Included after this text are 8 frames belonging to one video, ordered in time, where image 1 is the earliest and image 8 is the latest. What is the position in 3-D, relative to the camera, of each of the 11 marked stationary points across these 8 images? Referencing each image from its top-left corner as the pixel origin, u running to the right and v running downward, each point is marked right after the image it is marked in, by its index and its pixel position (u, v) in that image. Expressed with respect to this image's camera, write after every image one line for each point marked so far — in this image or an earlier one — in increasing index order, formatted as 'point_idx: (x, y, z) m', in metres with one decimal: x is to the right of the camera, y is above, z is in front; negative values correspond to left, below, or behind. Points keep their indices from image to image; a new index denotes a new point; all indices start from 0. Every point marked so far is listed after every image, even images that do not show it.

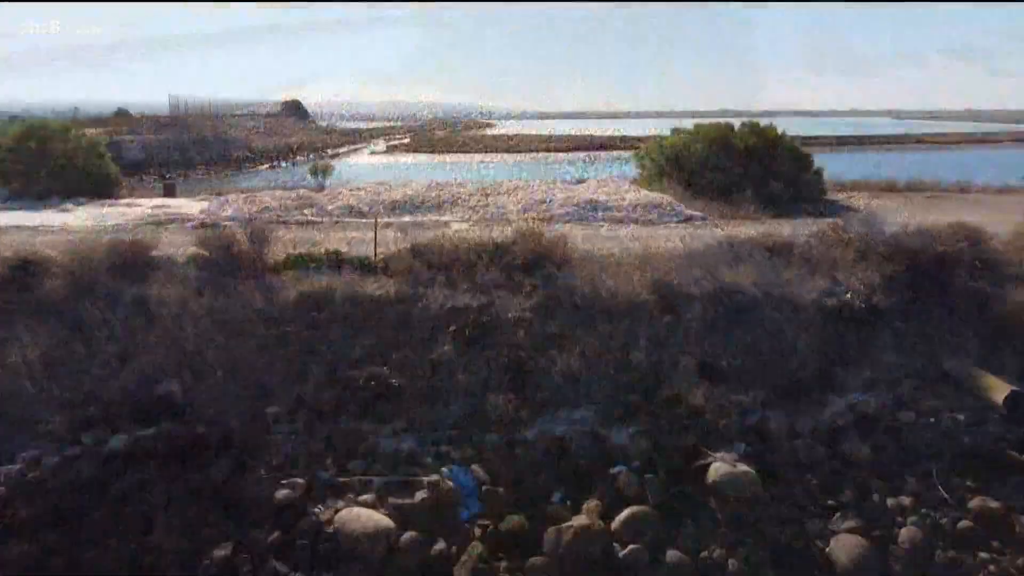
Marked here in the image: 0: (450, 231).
0: (-1.2, +1.1, +16.9) m
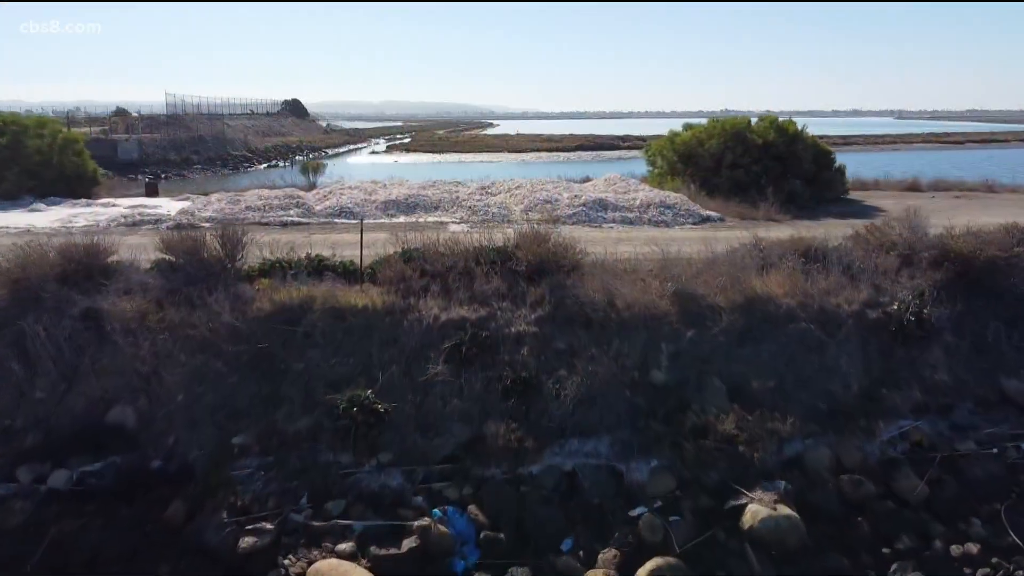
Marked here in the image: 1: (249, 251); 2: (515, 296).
0: (-1.2, +1.0, +15.4) m
1: (-4.0, +0.6, +12.8) m
2: (0.0, -0.1, +11.6) m
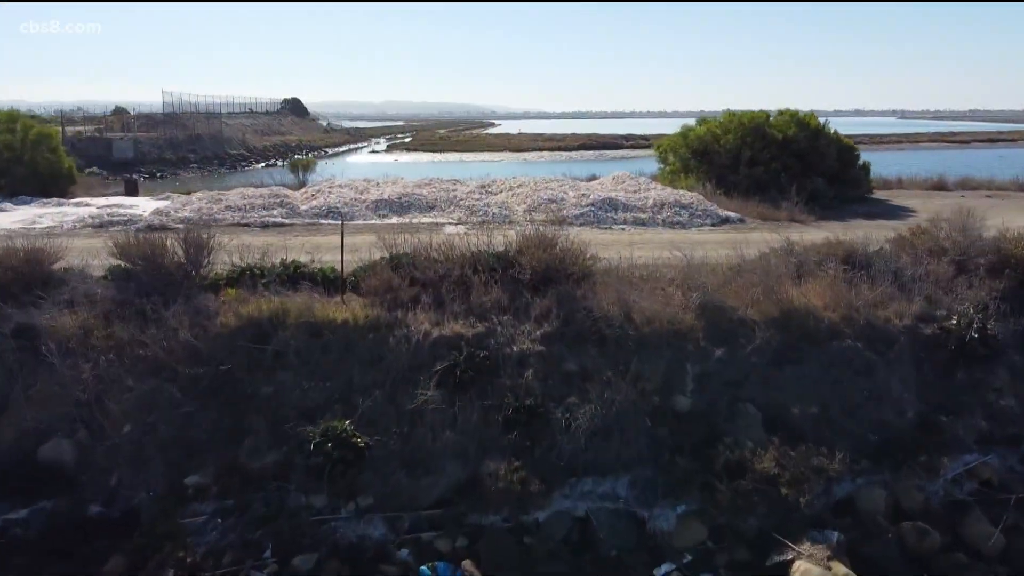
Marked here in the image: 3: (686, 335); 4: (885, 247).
0: (-1.2, +0.8, +13.9) m
1: (-4.0, +0.4, +11.3) m
2: (+0.1, -0.3, +10.1) m
3: (+2.0, -0.5, +9.9) m
4: (+5.3, +0.6, +11.9) m
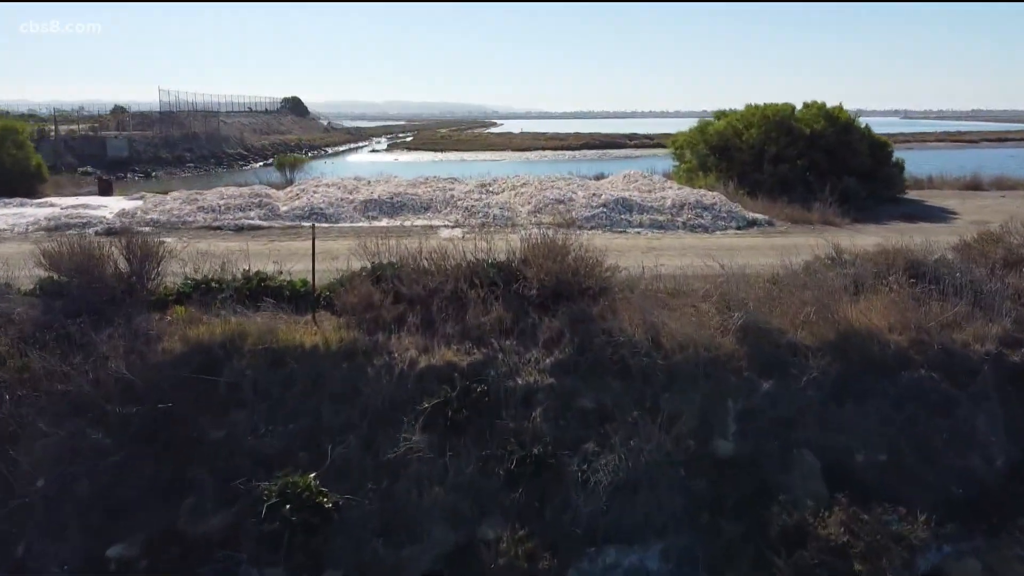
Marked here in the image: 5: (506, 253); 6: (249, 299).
0: (-1.1, +0.7, +12.2) m
1: (-3.9, +0.2, +9.6) m
2: (+0.1, -0.4, +8.4) m
3: (+2.1, -0.7, +8.2) m
4: (+5.3, +0.4, +10.2) m
5: (-0.1, +0.4, +9.9) m
6: (-2.8, -0.1, +9.0) m
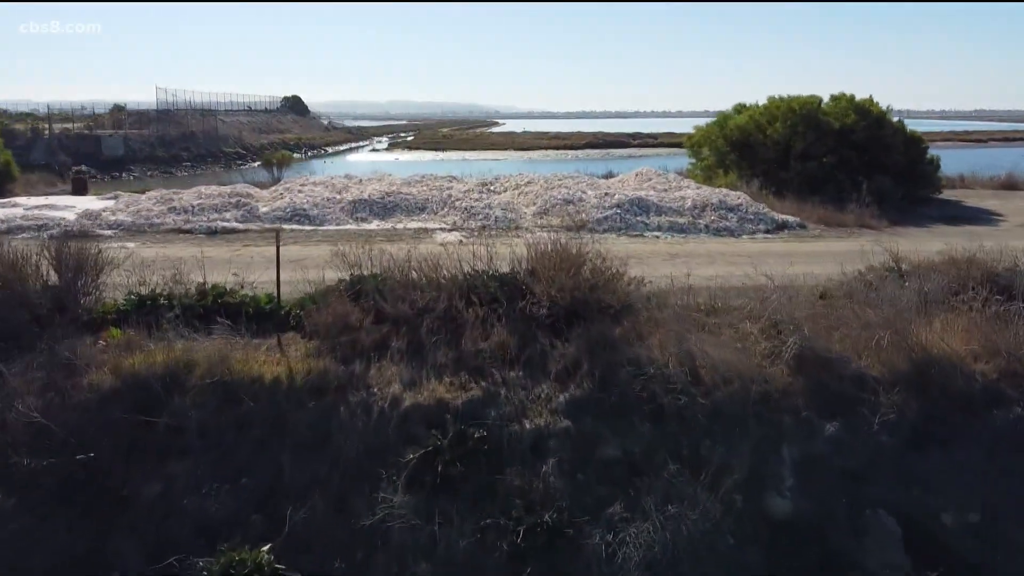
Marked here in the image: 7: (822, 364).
0: (-1.1, +0.5, +10.7) m
1: (-3.9, +0.1, +8.1) m
2: (+0.1, -0.6, +6.9) m
3: (+2.1, -0.9, +6.7) m
4: (+5.4, +0.2, +8.7) m
5: (0.0, +0.3, +8.4) m
6: (-2.8, -0.3, +7.5) m
7: (+2.6, -0.6, +6.9) m
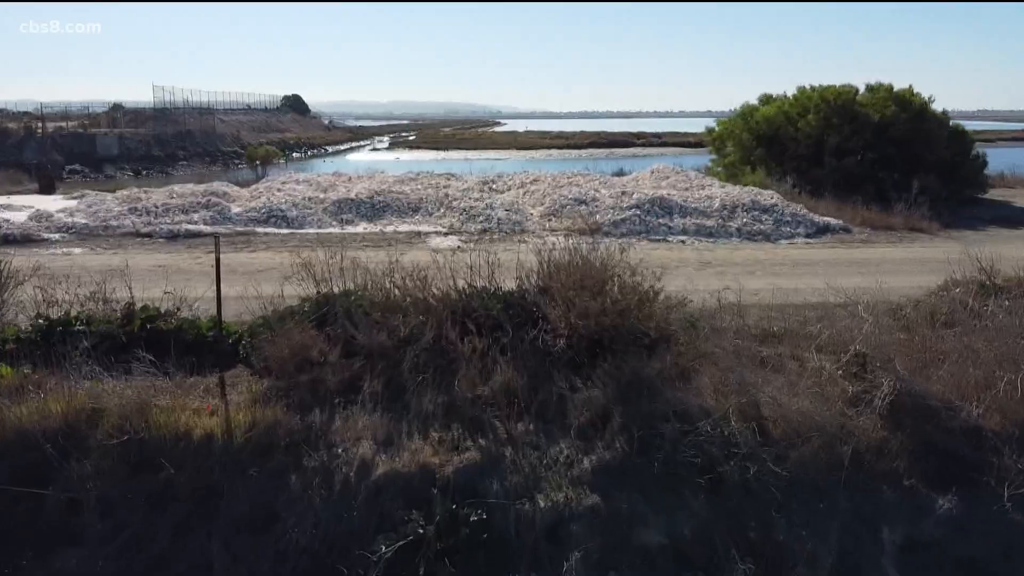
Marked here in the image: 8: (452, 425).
0: (-1.0, +0.3, +9.1) m
1: (-3.8, -0.1, +6.5) m
2: (+0.2, -0.8, +5.3) m
3: (+2.2, -1.1, +5.0) m
4: (+5.4, +0.1, +7.0) m
5: (0.0, +0.1, +6.8) m
6: (-2.7, -0.4, +5.9) m
7: (+2.6, -0.8, +5.3) m
8: (-0.4, -0.8, +5.2) m
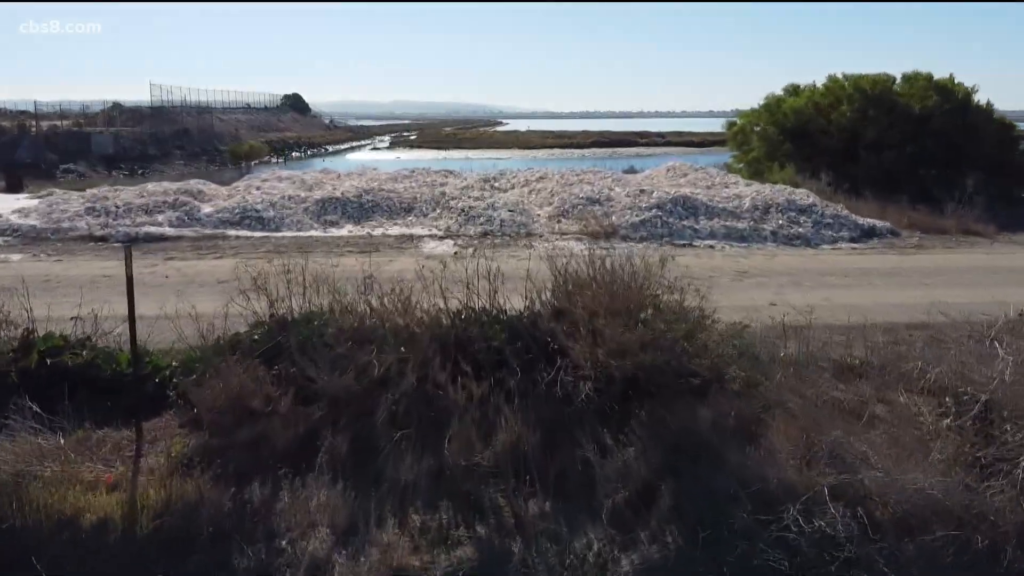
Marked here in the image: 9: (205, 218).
0: (-1.0, +0.2, +7.7) m
1: (-3.8, -0.2, +5.1) m
2: (+0.2, -0.9, +3.9) m
3: (+2.2, -1.2, +3.6) m
4: (+5.5, -0.1, +5.6) m
5: (+0.1, 0.0, +5.4) m
6: (-2.7, -0.6, +4.5) m
7: (+2.6, -0.9, +3.9) m
8: (-0.3, -1.0, +3.8) m
9: (-4.0, +0.9, +11.1) m
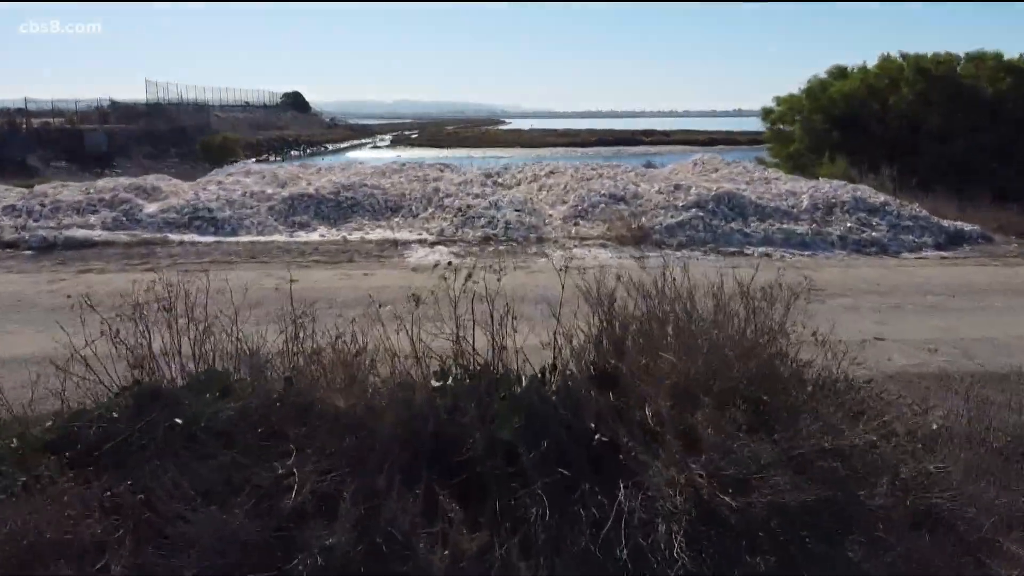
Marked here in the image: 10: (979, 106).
0: (-0.9, 0.0, +5.8) m
1: (-3.7, -0.4, +3.2) m
2: (+0.3, -1.1, +1.9) m
3: (+2.3, -1.4, +1.7) m
4: (+5.5, -0.3, +3.7) m
5: (+0.1, -0.2, +3.4) m
6: (-2.6, -0.8, +2.5) m
7: (+2.7, -1.1, +1.9) m
8: (-0.3, -1.1, +1.9) m
9: (-4.0, +0.8, +9.1) m
10: (+6.7, +2.7, +12.1) m
